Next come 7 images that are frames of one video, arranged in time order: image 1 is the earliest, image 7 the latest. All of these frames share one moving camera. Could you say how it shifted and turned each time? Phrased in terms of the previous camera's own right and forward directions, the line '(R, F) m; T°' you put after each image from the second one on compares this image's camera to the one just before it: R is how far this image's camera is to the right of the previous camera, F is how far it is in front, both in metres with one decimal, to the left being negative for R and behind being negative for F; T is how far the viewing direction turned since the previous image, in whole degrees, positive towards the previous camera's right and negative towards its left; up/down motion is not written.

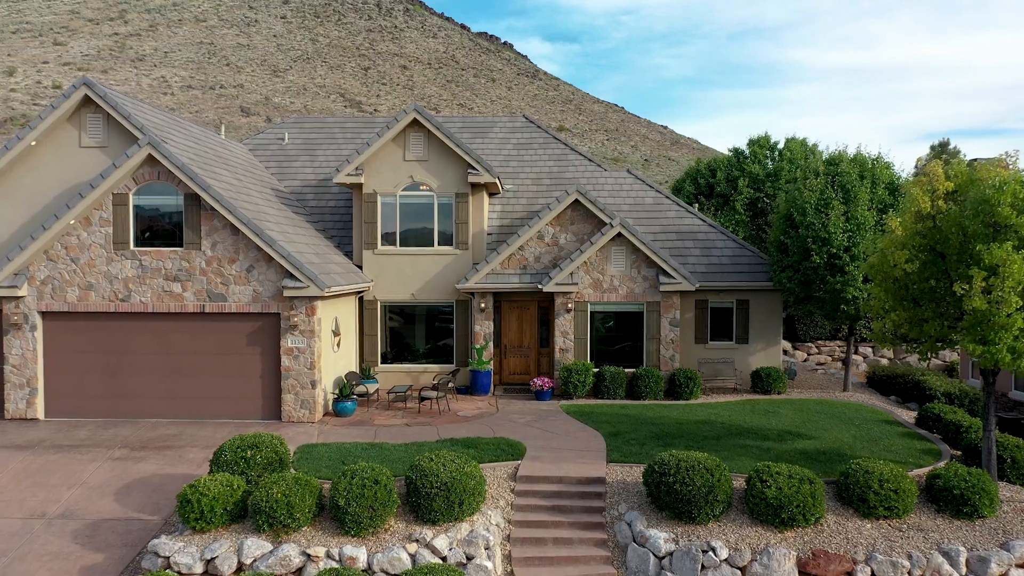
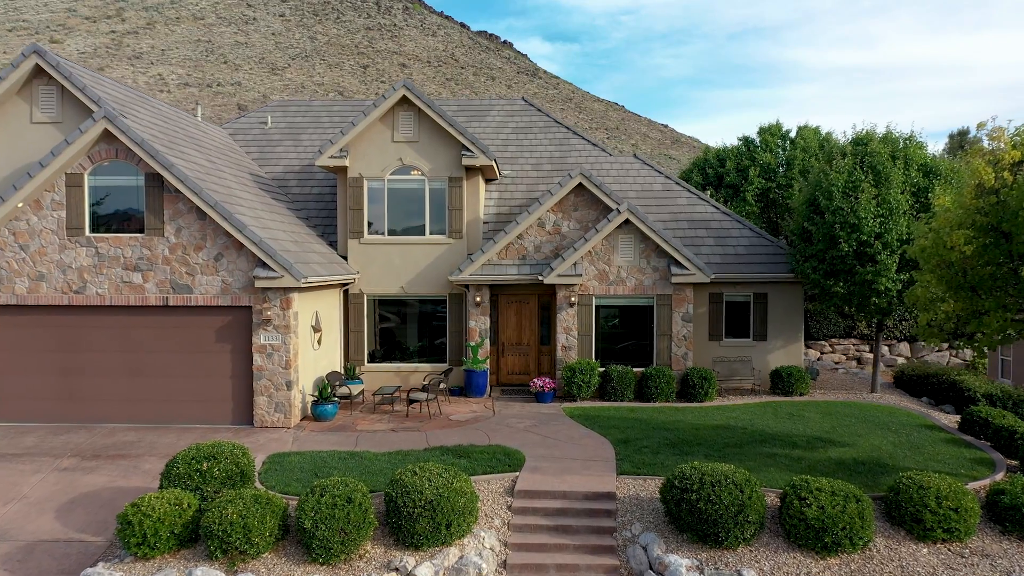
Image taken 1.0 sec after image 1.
(0.0, +1.6) m; 0°
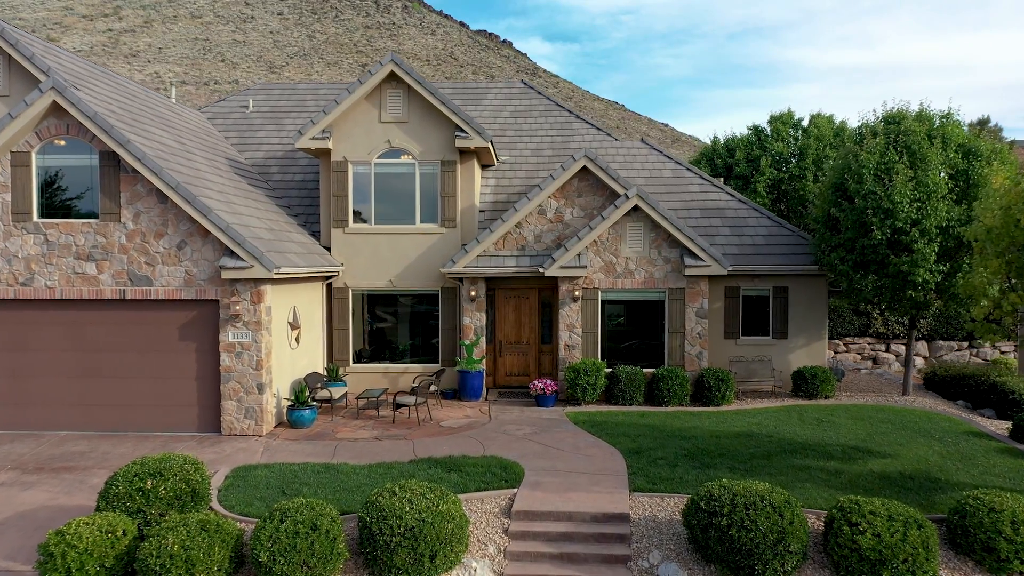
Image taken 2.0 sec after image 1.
(0.0, +1.5) m; 0°
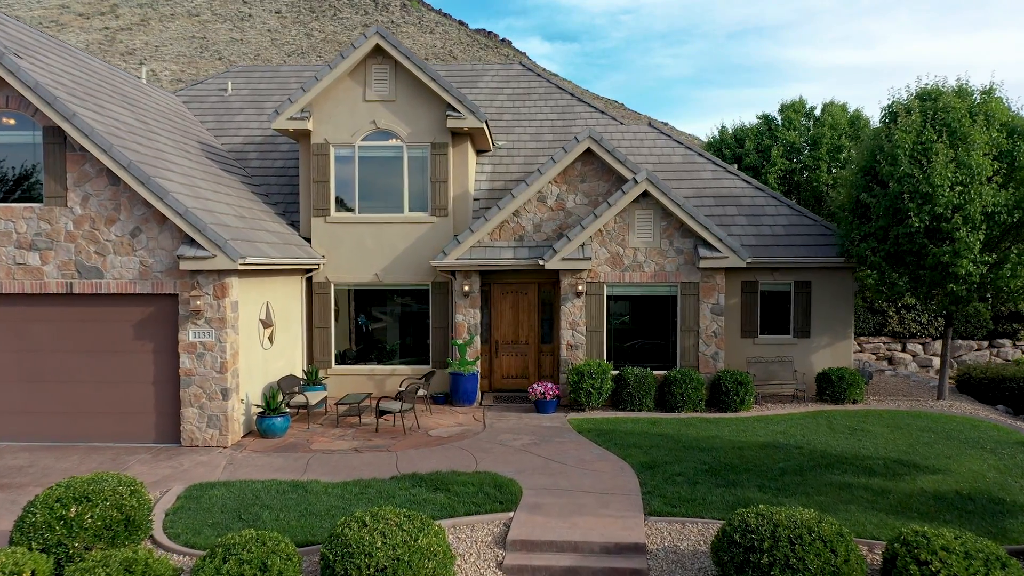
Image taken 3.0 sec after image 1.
(0.0, +1.4) m; 0°
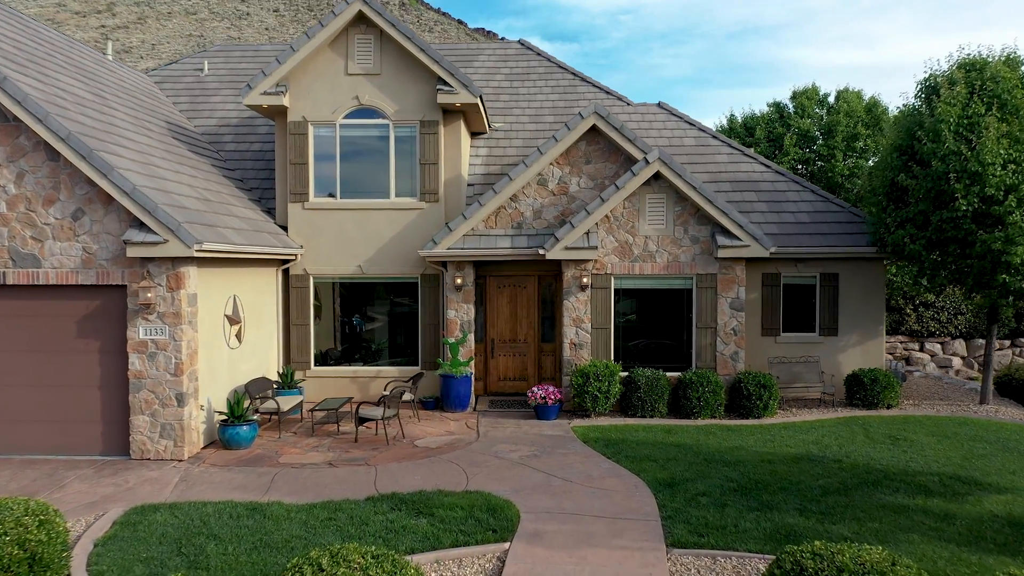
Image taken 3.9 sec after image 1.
(0.0, +1.4) m; 0°
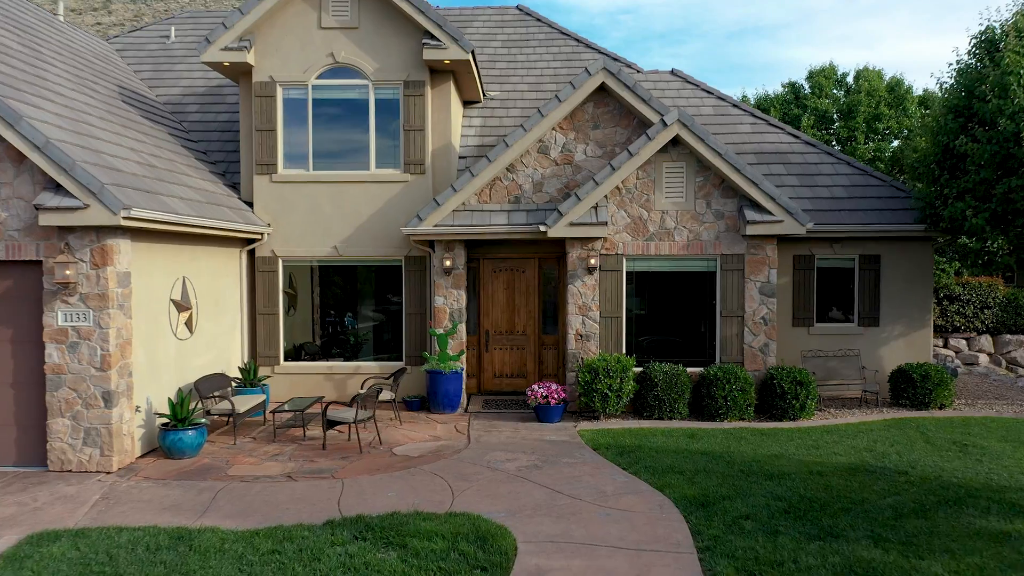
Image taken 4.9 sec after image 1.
(0.0, +1.7) m; 0°
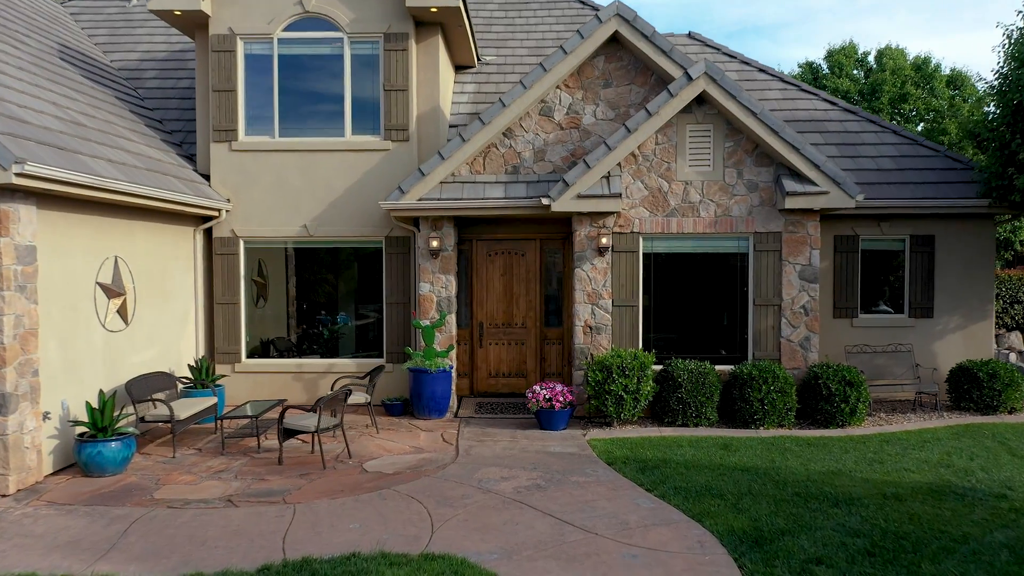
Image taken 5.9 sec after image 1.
(0.0, +1.6) m; 0°
